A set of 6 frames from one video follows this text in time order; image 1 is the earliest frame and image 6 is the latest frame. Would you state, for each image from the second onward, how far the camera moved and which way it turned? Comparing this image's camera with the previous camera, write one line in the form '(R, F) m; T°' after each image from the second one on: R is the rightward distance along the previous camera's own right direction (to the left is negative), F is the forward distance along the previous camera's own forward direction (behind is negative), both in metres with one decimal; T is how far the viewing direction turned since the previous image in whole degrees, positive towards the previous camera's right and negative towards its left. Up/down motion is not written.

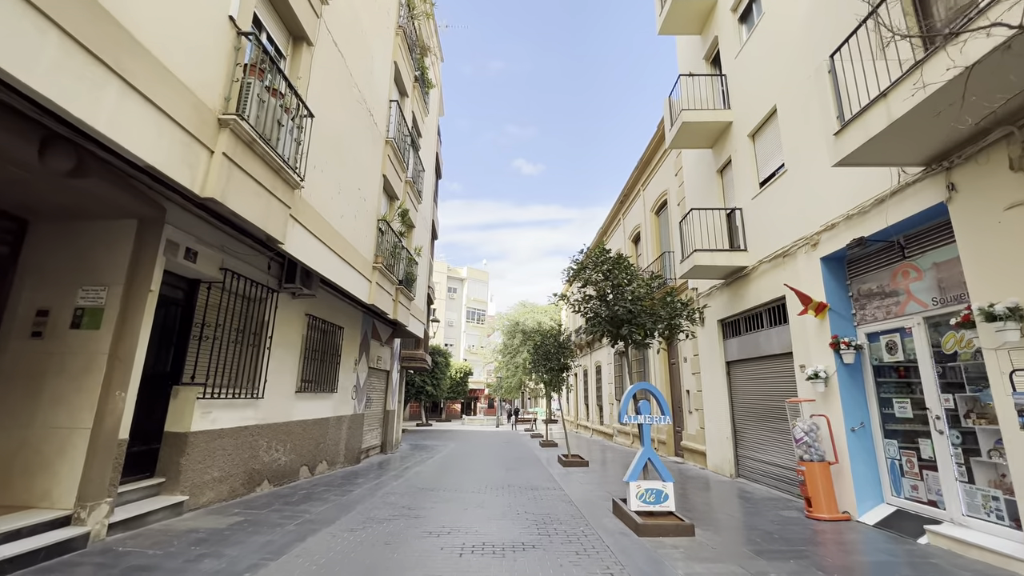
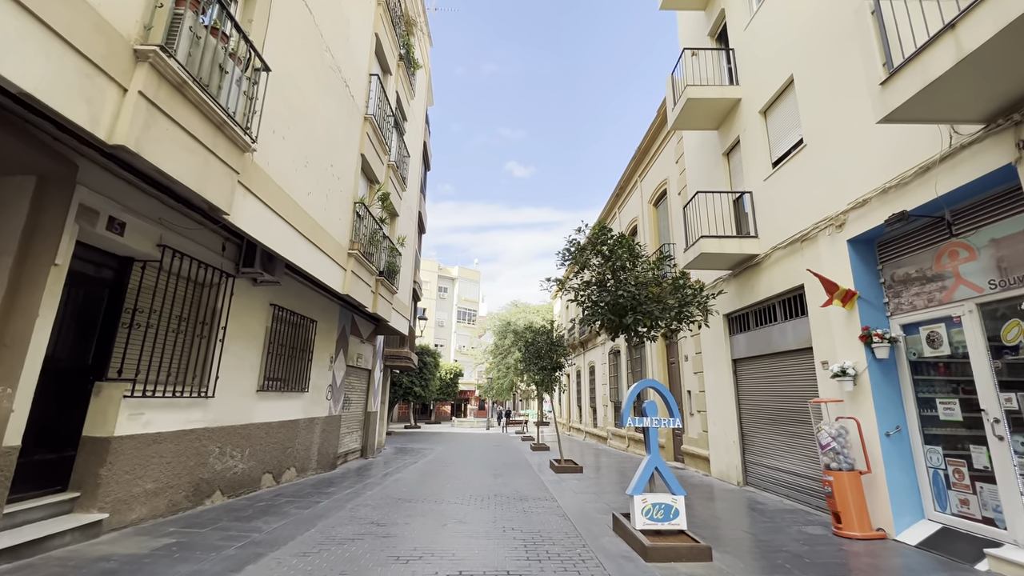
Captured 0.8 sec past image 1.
(+0.1, +0.8) m; +1°
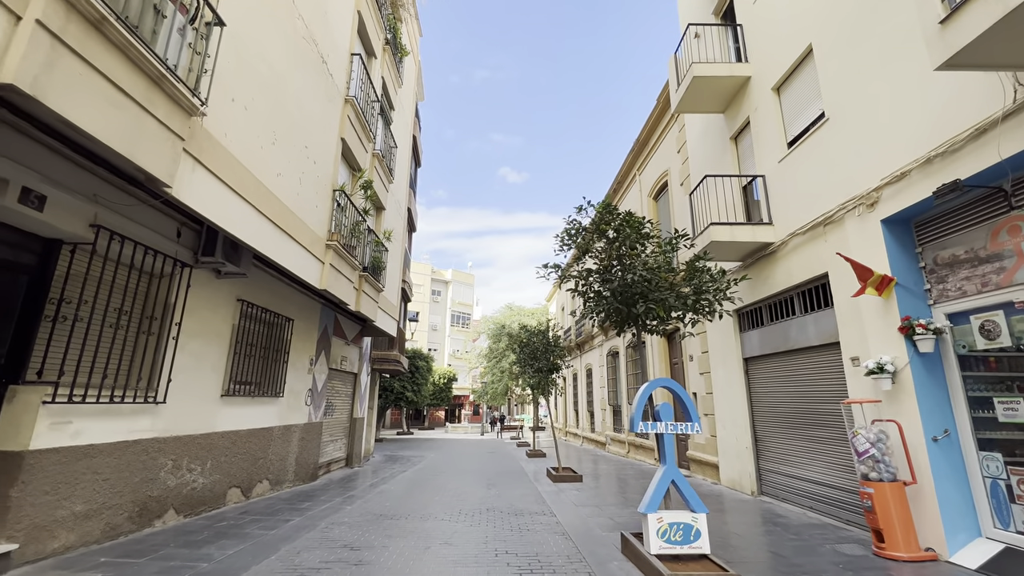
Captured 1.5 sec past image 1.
(0.0, +0.7) m; +1°
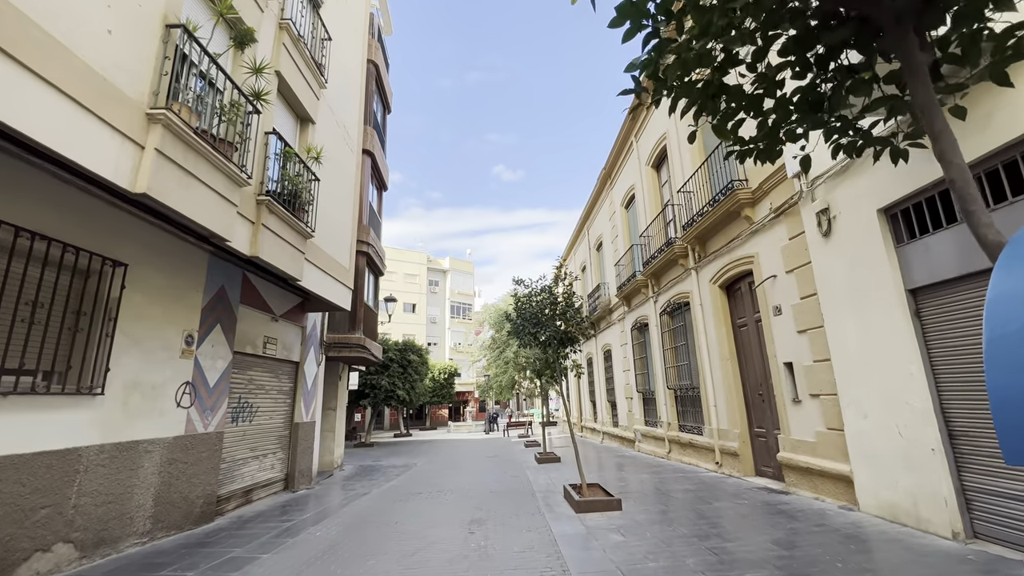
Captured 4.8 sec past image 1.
(+0.2, +3.4) m; -1°
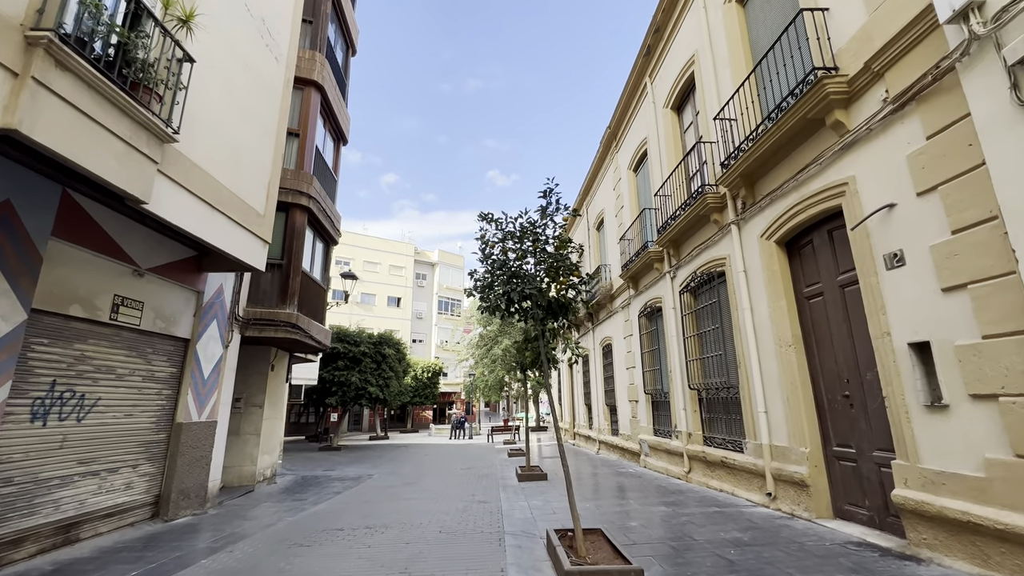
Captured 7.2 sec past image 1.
(+0.3, +2.5) m; +1°
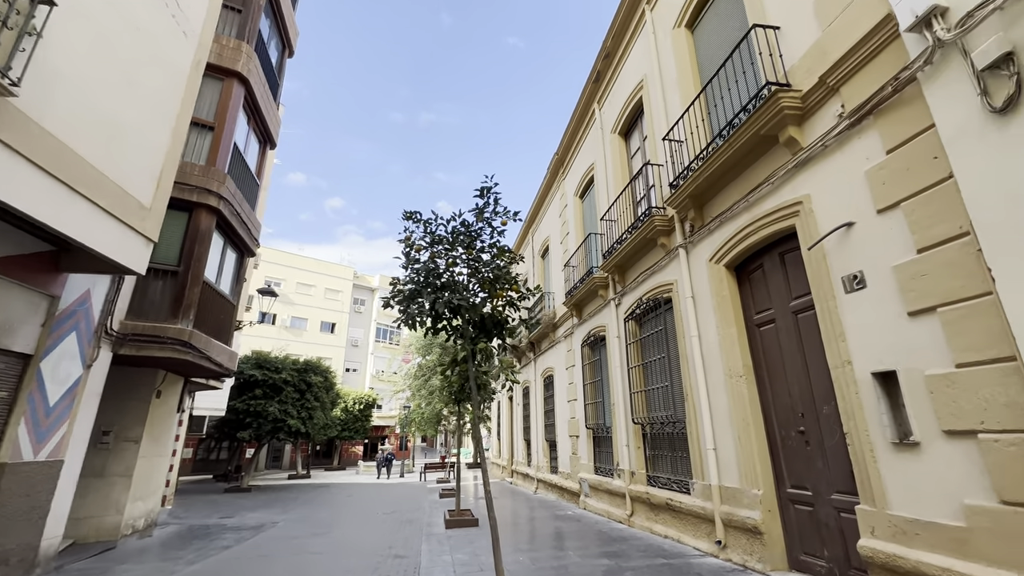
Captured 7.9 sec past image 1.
(+0.2, +0.7) m; +7°
